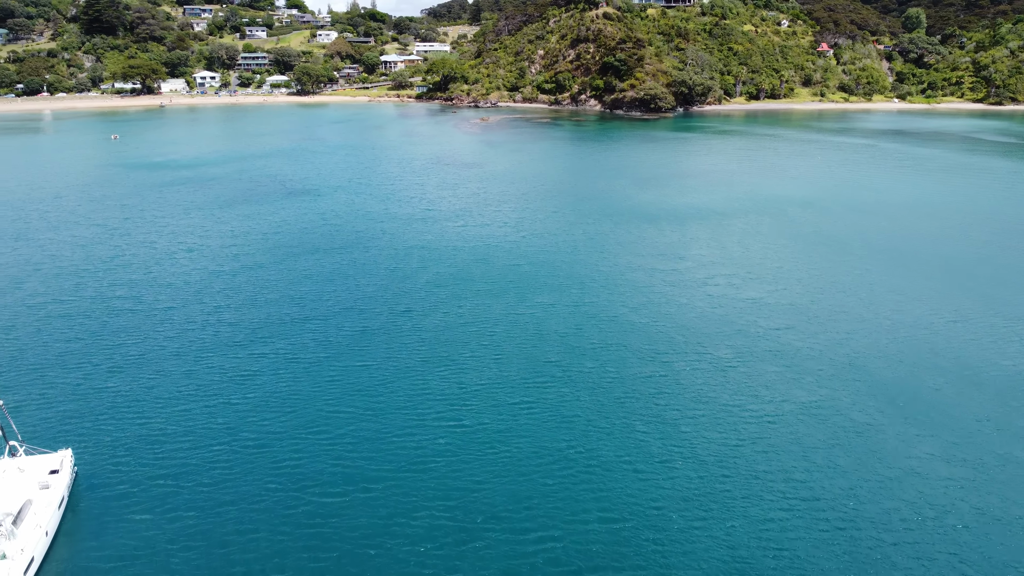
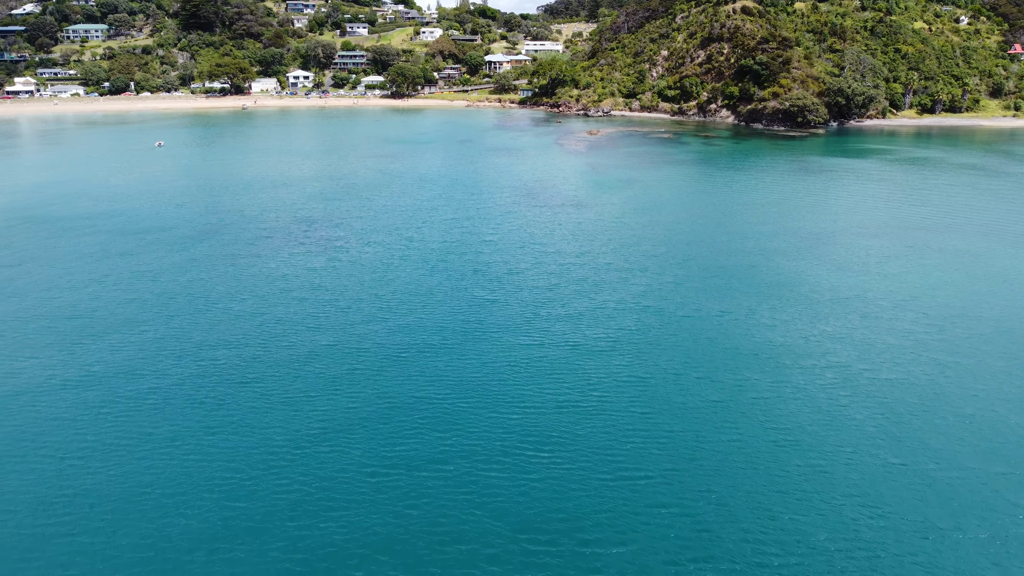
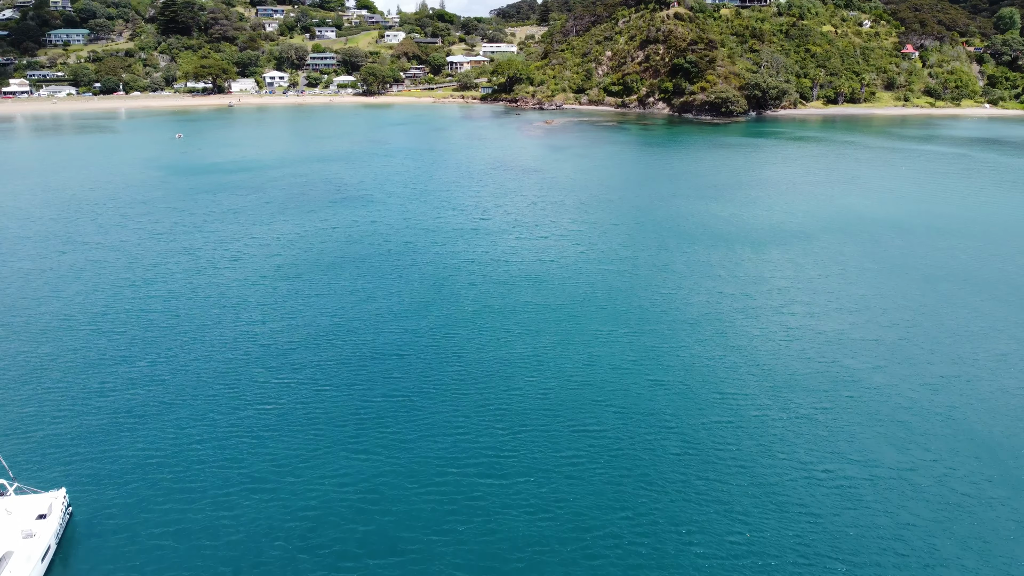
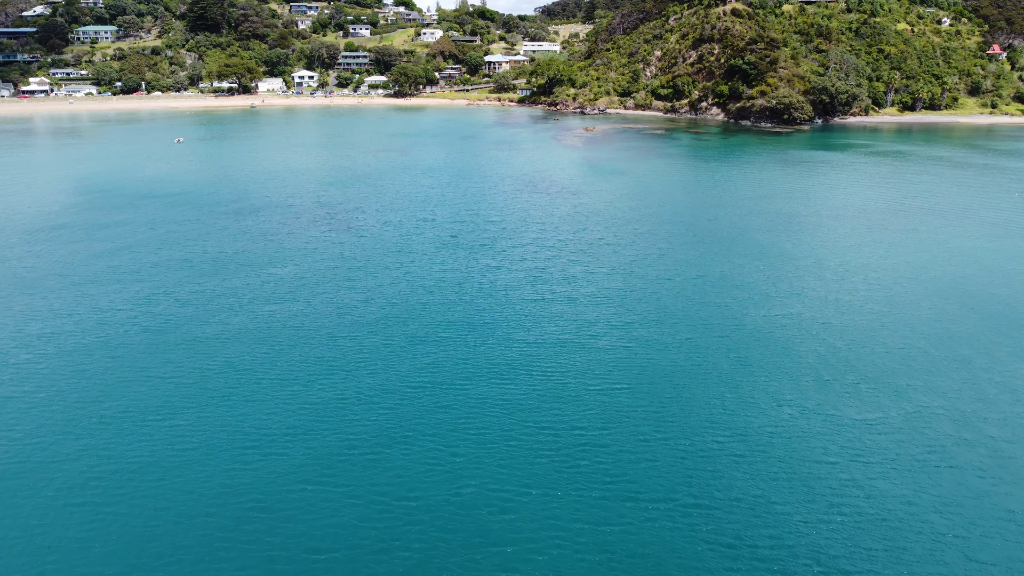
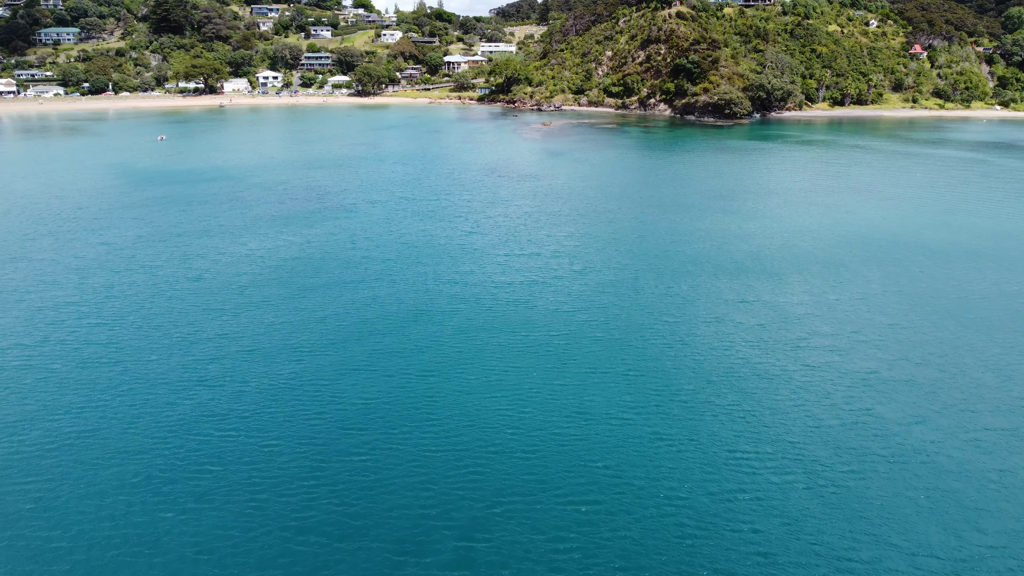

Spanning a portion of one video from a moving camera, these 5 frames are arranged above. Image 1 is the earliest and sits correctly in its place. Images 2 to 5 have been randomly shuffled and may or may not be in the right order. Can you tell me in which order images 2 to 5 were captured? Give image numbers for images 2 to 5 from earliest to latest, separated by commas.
3, 5, 4, 2
